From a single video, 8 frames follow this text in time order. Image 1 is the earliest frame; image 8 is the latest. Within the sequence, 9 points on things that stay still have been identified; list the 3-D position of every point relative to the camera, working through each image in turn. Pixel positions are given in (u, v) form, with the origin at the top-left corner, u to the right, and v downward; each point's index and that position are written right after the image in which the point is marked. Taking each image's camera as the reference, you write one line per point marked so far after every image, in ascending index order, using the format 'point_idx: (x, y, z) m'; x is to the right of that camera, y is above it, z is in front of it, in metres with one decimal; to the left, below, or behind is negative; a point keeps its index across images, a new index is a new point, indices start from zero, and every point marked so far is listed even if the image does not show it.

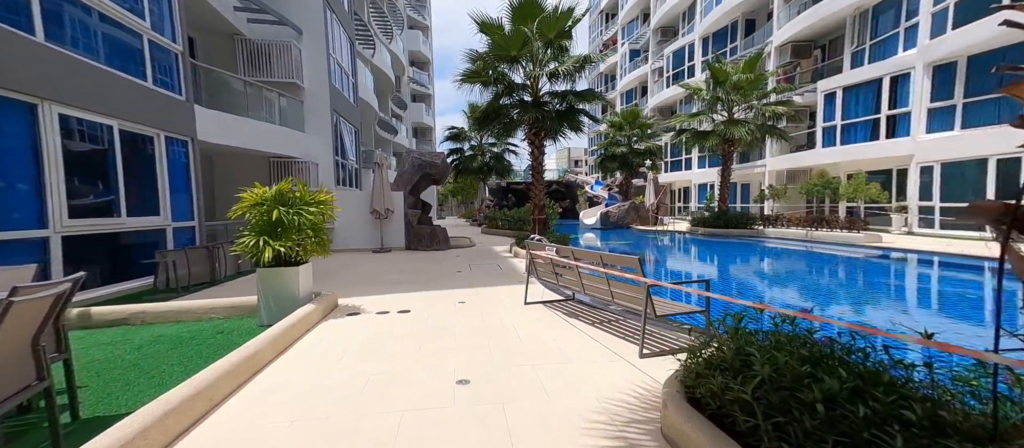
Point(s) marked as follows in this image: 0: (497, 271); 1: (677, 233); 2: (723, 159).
0: (-0.3, -1.0, +7.6) m
1: (+7.9, -0.5, +18.2) m
2: (+8.4, +2.6, +15.0) m
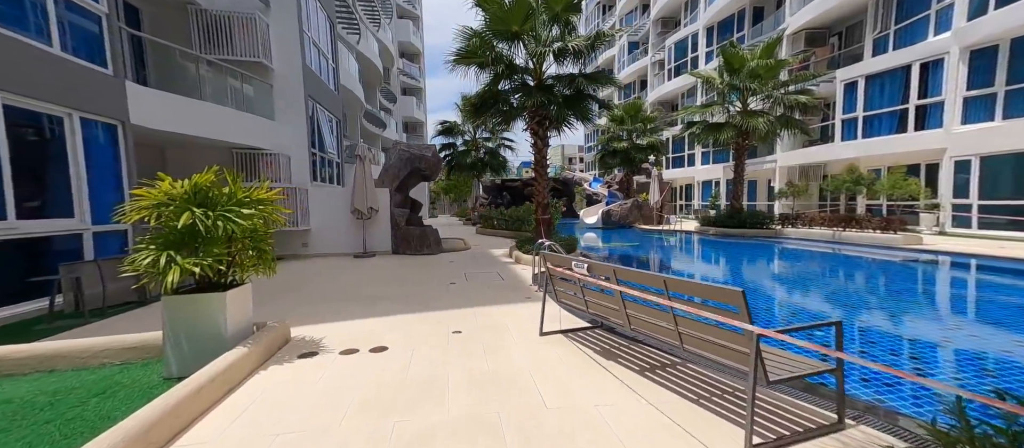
0: (-0.2, -1.0, +6.5) m
1: (+7.7, -0.4, +17.2) m
2: (+8.4, +2.6, +14.0) m
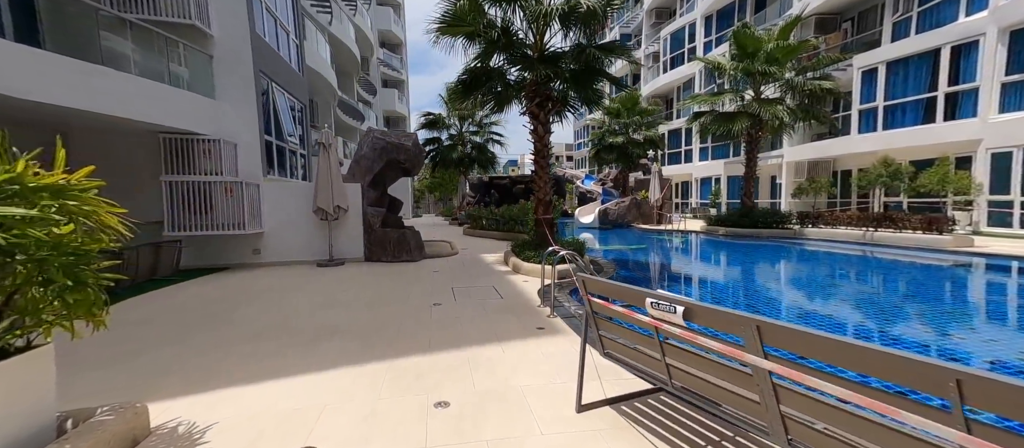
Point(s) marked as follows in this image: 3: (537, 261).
0: (-0.2, -1.0, +5.0) m
1: (+7.3, -0.4, +16.0) m
2: (+8.1, +2.6, +12.8) m
3: (+0.4, -0.7, +6.9) m
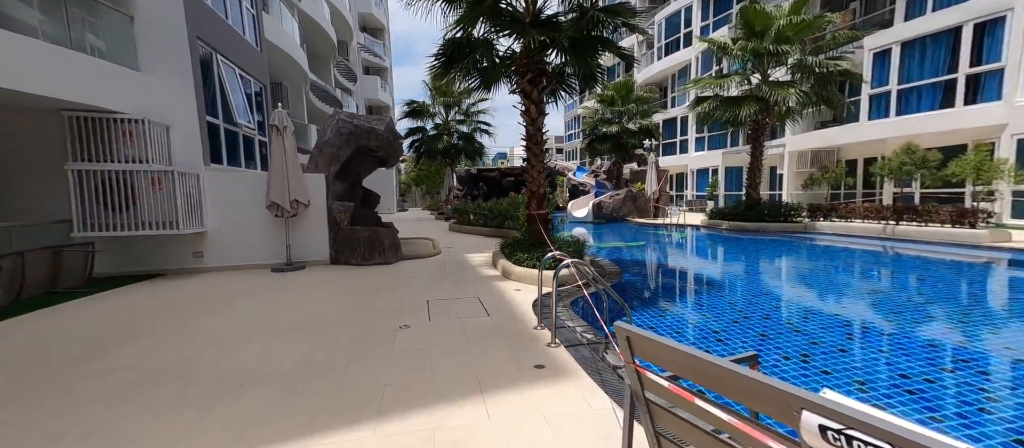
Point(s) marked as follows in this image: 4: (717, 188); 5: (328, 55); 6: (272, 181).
0: (-0.3, -1.0, +4.0) m
1: (+6.9, -0.1, +15.2) m
2: (+7.7, +2.9, +11.9) m
3: (+0.3, -0.6, +5.8) m
4: (+10.2, +1.8, +18.8) m
5: (-9.2, +8.5, +18.9) m
6: (-4.1, +0.7, +6.5) m
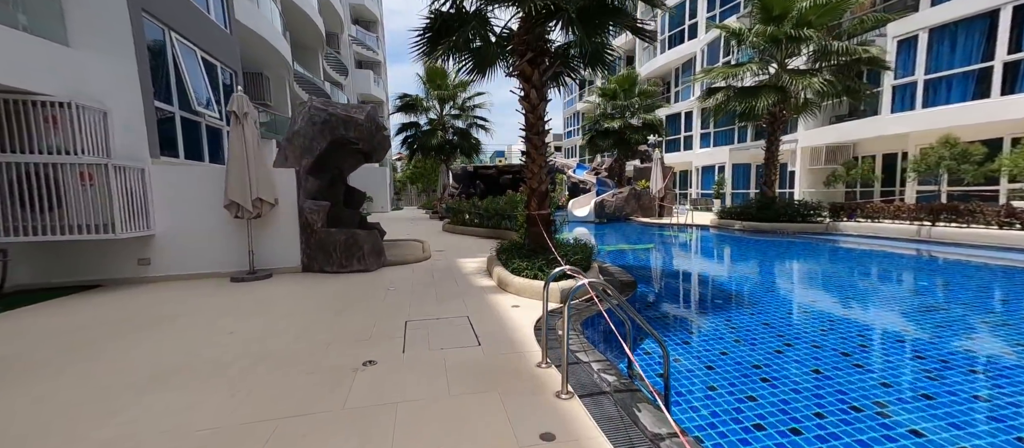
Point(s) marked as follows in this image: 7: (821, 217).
0: (-0.3, -1.1, +3.1) m
1: (+6.8, -0.1, +14.4) m
2: (+7.6, +2.8, +11.1) m
3: (+0.2, -0.6, +5.0) m
4: (+10.1, +1.8, +18.0) m
5: (-9.3, +8.5, +17.9) m
6: (-4.2, +0.7, +5.6) m
7: (+8.9, +0.2, +10.9) m
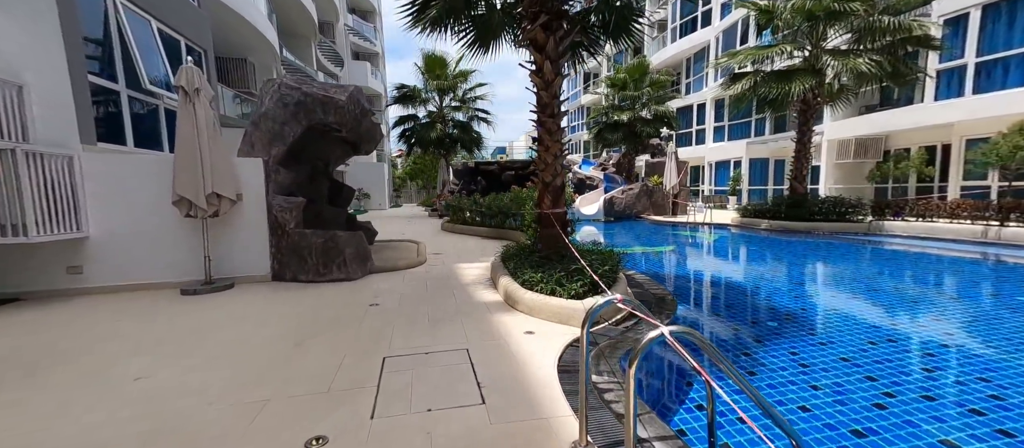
0: (-0.2, -1.1, +2.1) m
1: (+6.9, -0.1, +13.4) m
2: (+7.8, +2.9, +10.1) m
3: (+0.3, -0.7, +4.0) m
4: (+10.3, +1.9, +16.9) m
5: (-9.2, +8.6, +16.9) m
6: (-4.0, +0.7, +4.6) m
7: (+9.1, +0.2, +9.8) m
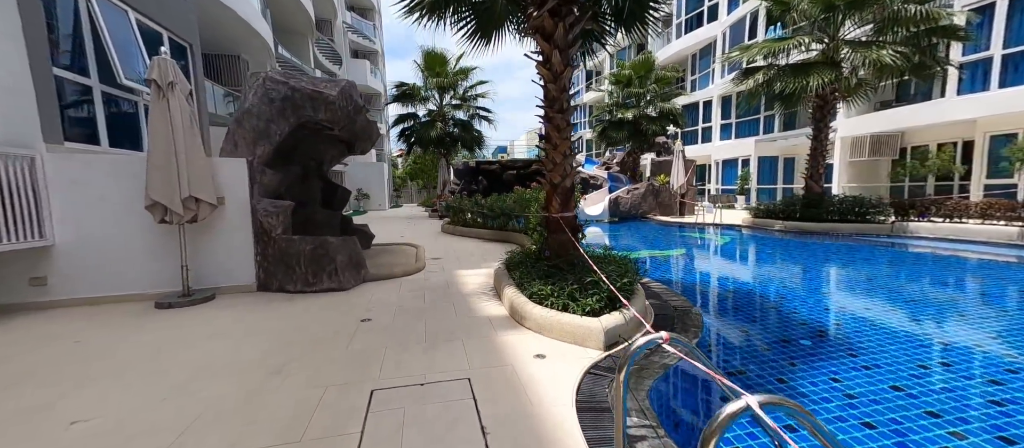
0: (-0.2, -1.2, +1.7) m
1: (+7.0, -0.1, +12.9) m
2: (+7.8, +2.8, +9.6) m
3: (+0.4, -0.7, +3.6) m
4: (+10.4, +1.9, +16.5) m
5: (-9.1, +8.6, +16.5) m
6: (-4.0, +0.6, +4.2) m
7: (+9.2, +0.2, +9.4) m
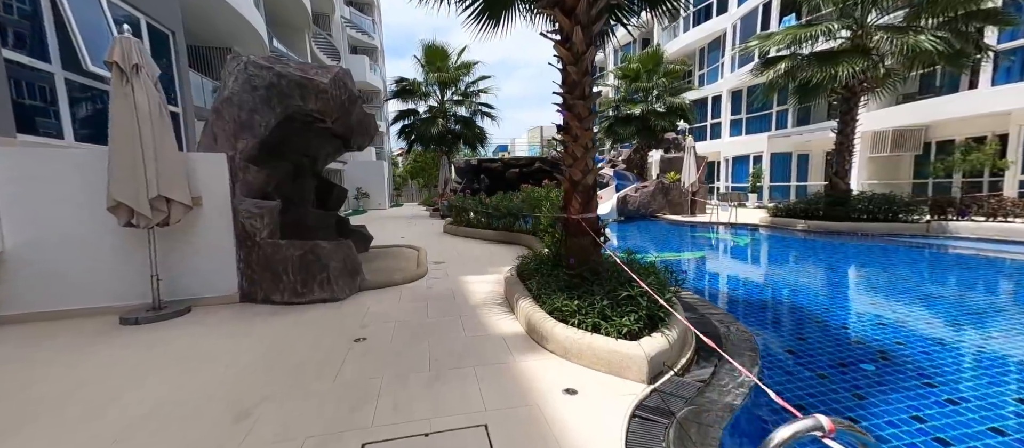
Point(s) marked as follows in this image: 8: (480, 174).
0: (0.0, -1.2, +1.2) m
1: (+7.2, -0.1, +12.4) m
2: (+8.0, +2.9, +9.1) m
3: (+0.5, -0.8, +3.0) m
4: (+10.5, +1.9, +15.9) m
5: (-9.0, +8.6, +15.9) m
6: (-3.8, +0.6, +3.6) m
7: (+9.3, +0.2, +8.8) m
8: (-1.7, +2.7, +19.9) m
